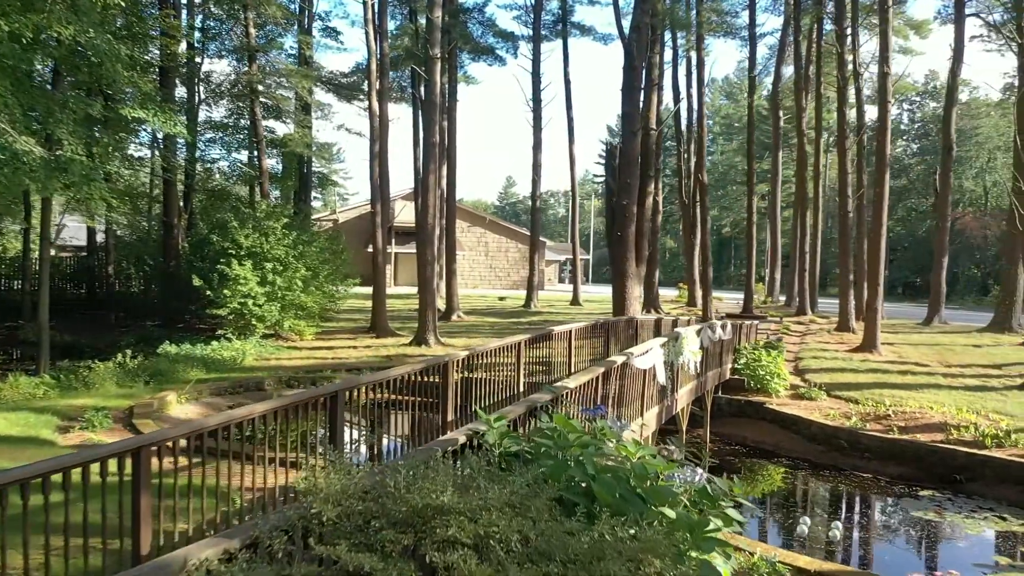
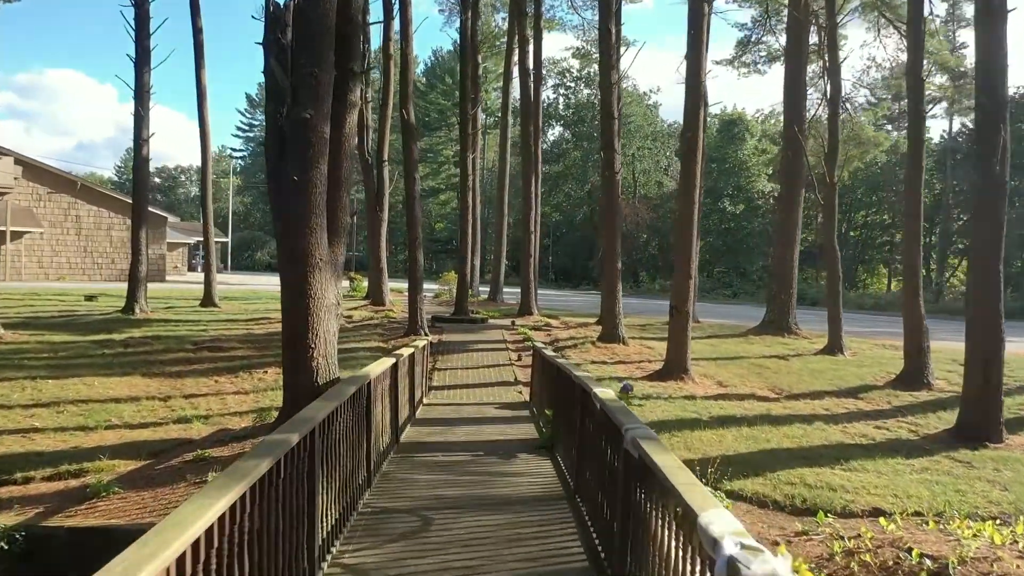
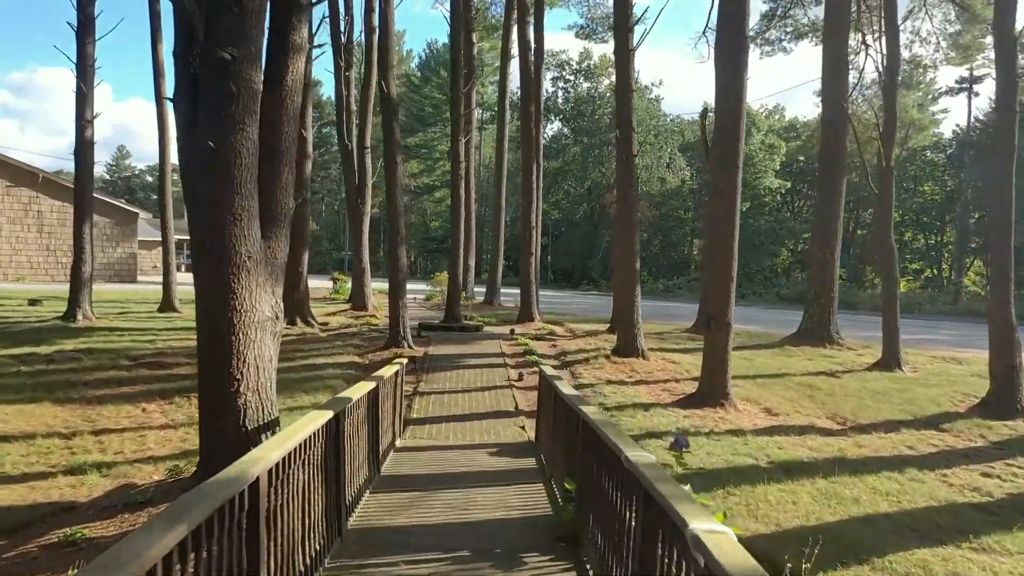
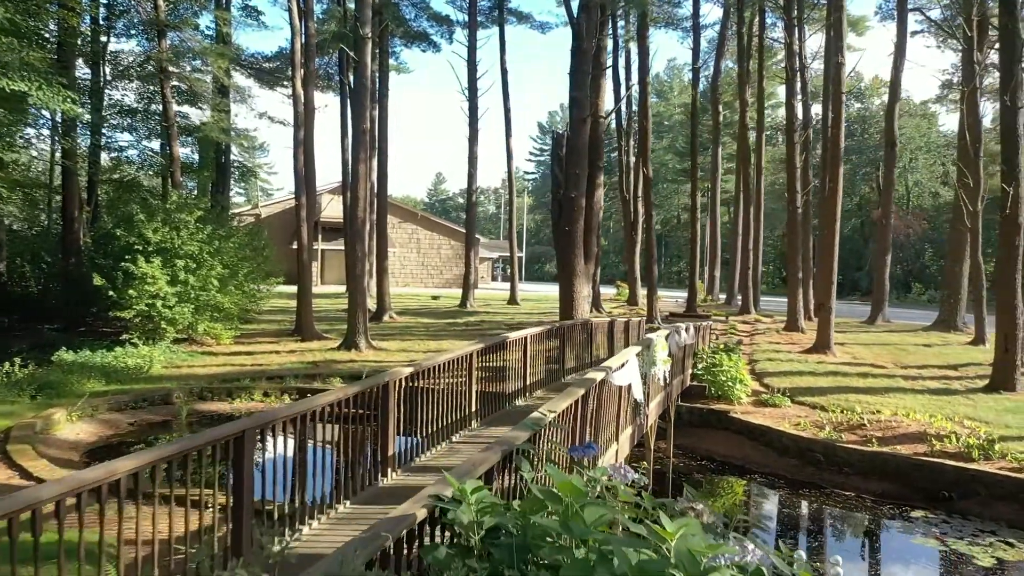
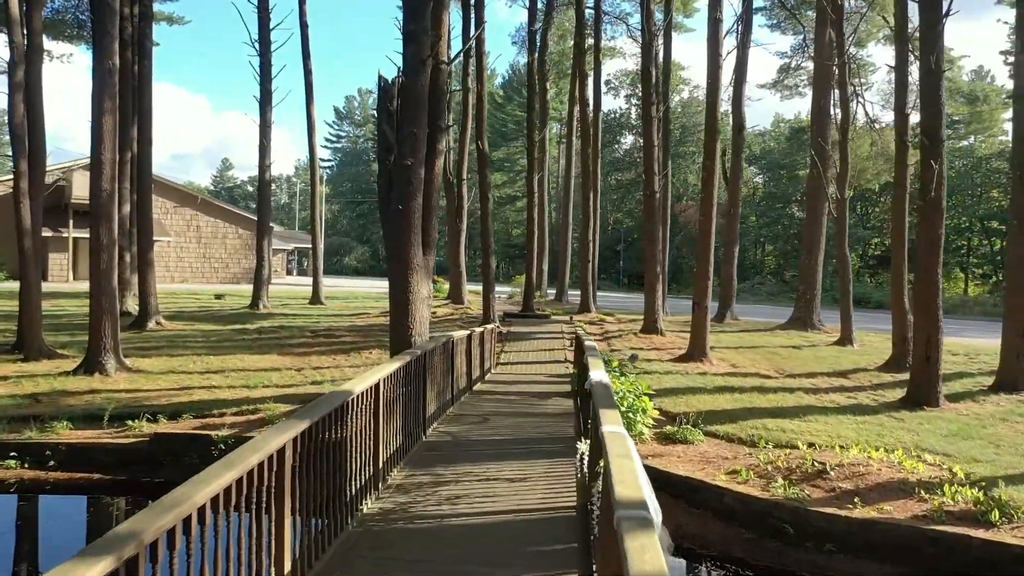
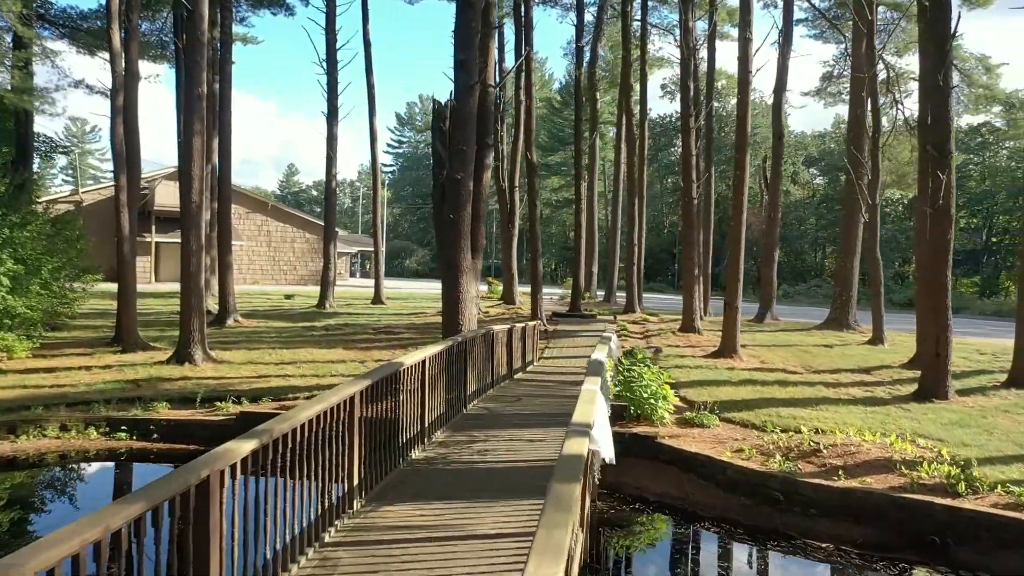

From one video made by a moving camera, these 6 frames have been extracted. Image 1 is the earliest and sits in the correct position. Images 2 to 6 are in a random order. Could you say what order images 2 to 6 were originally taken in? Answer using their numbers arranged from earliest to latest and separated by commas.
4, 6, 5, 2, 3
